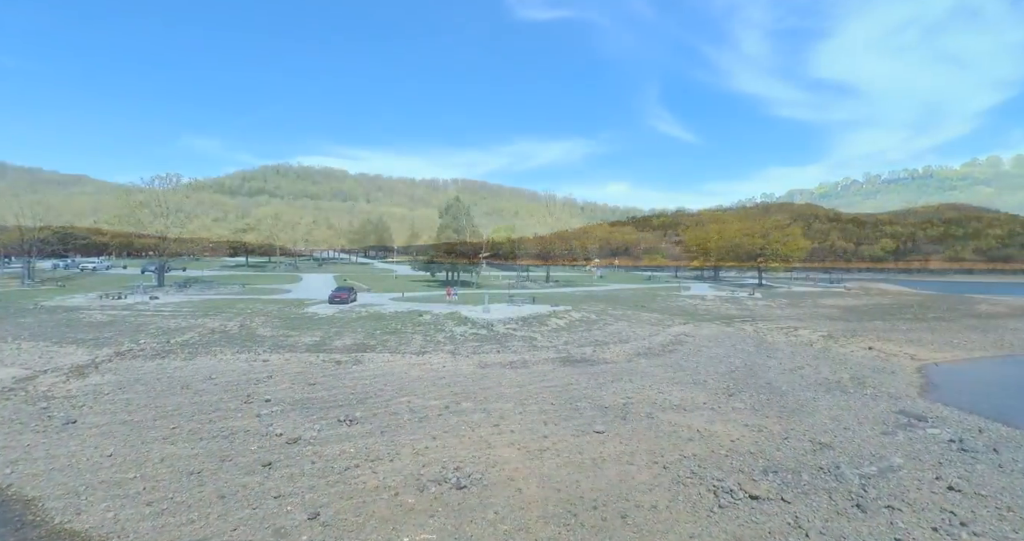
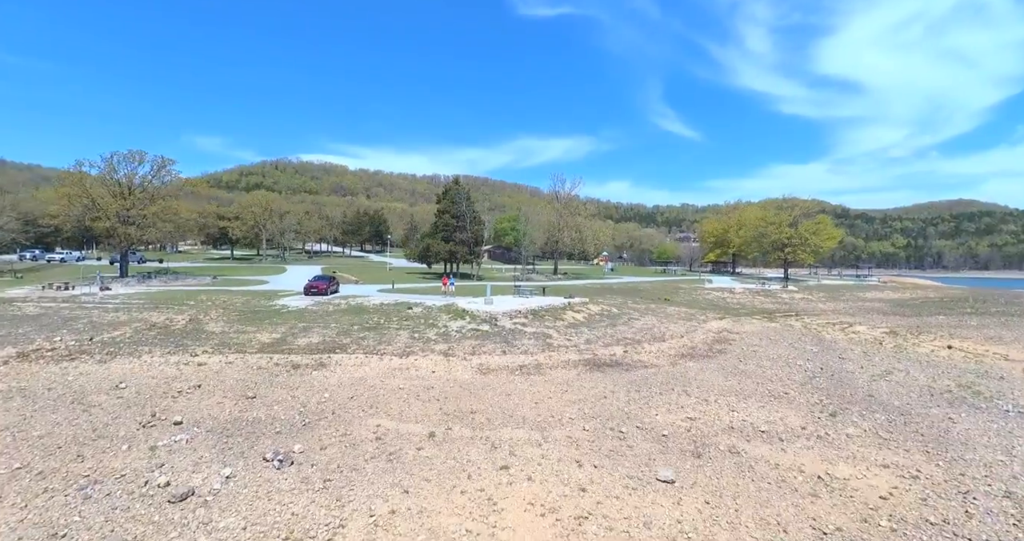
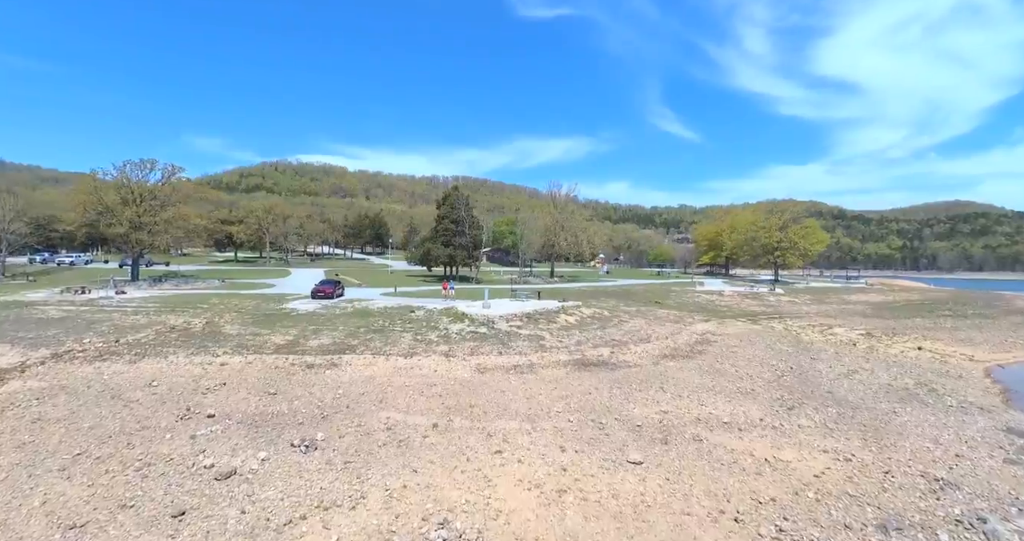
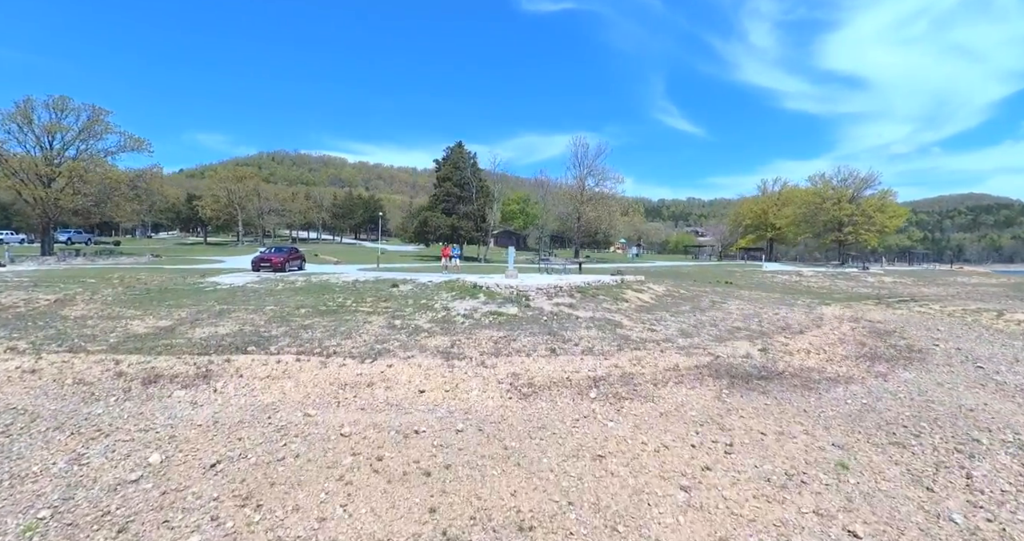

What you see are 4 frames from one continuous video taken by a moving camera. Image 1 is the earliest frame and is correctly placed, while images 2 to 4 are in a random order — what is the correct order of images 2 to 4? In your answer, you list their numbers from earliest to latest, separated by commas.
3, 2, 4
